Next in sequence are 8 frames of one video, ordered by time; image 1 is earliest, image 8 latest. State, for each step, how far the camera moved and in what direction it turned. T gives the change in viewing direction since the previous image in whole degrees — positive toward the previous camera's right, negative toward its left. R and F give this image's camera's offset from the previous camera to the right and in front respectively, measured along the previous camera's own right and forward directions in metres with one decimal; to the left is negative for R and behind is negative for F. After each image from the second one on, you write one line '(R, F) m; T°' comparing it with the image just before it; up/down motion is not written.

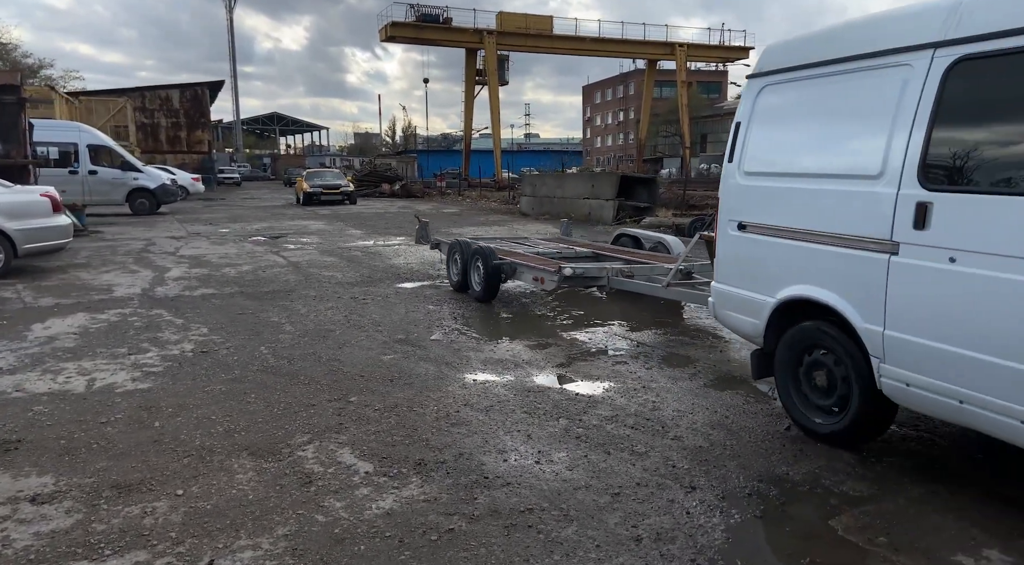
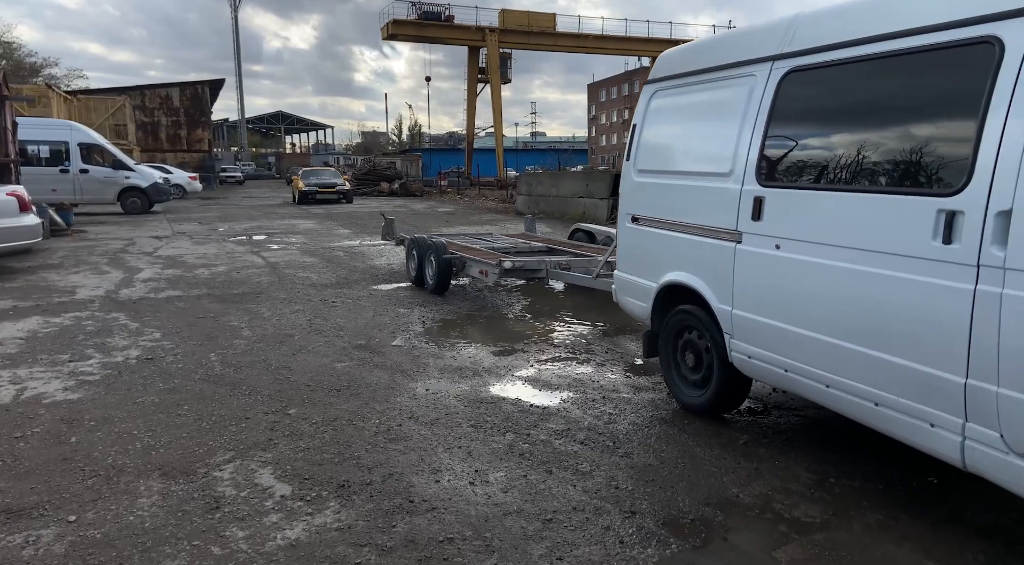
(+0.4, +0.3) m; -1°
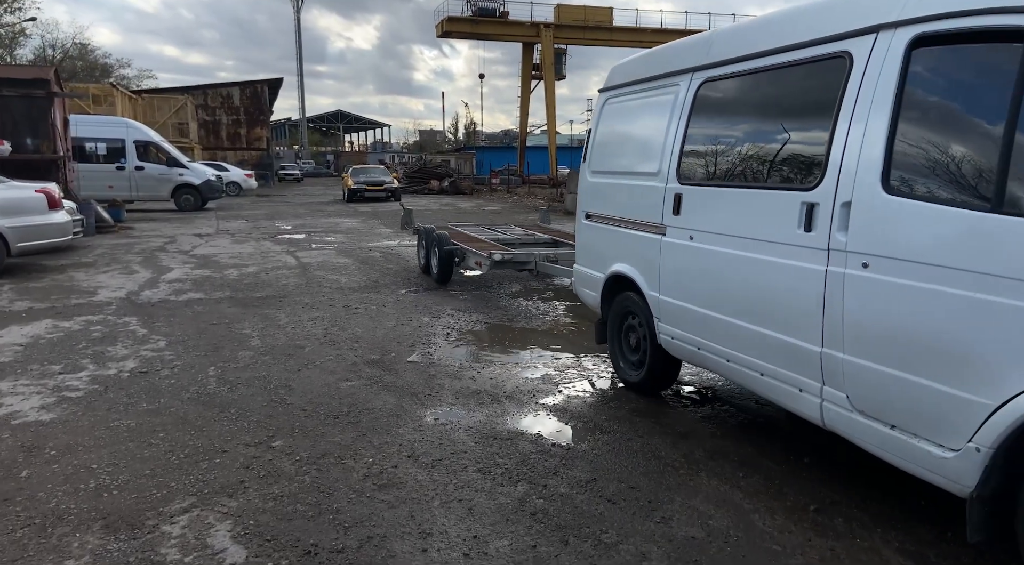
(+0.2, +0.7) m; -4°
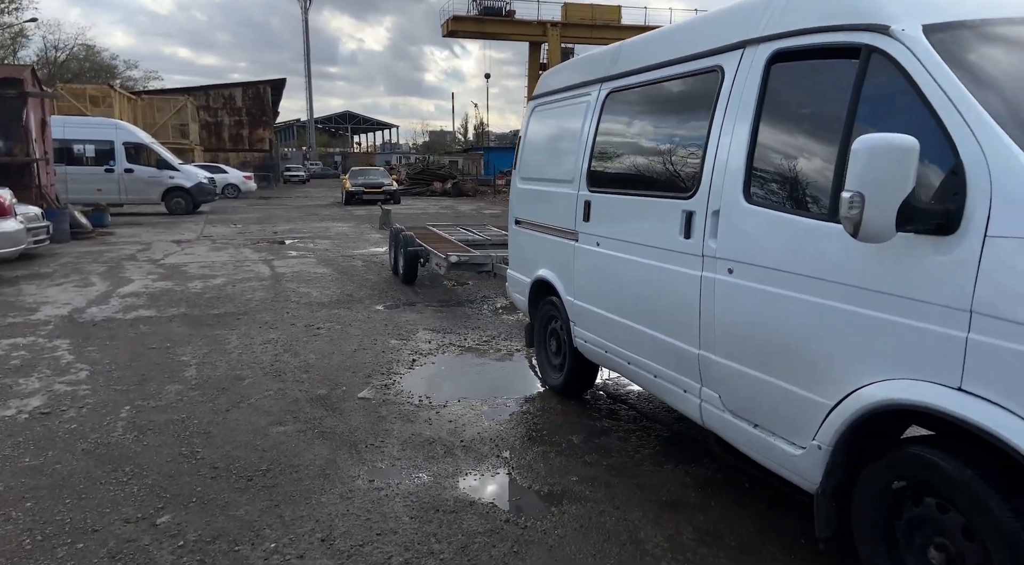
(+0.3, +0.8) m; -1°
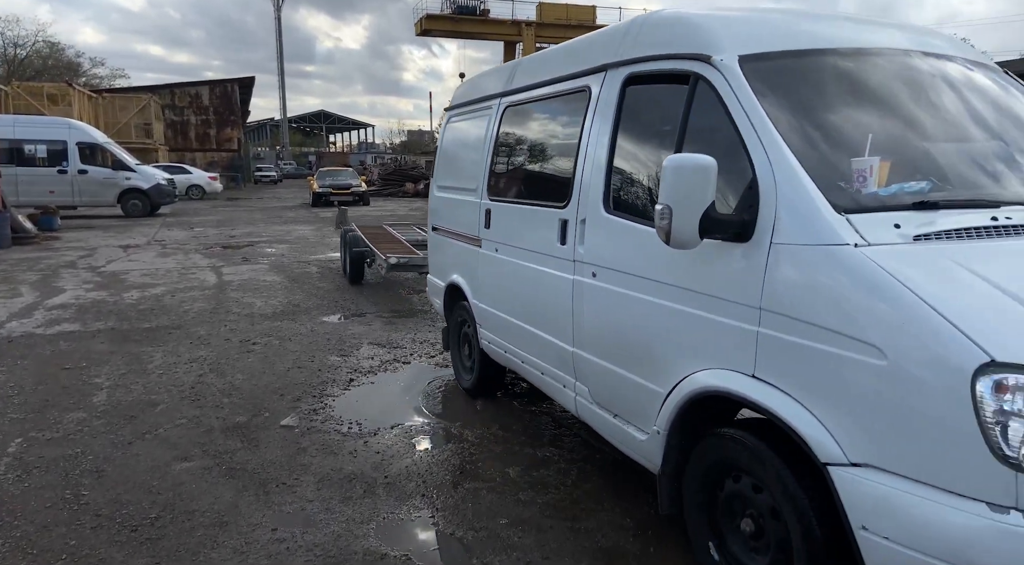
(+0.3, +0.4) m; +2°
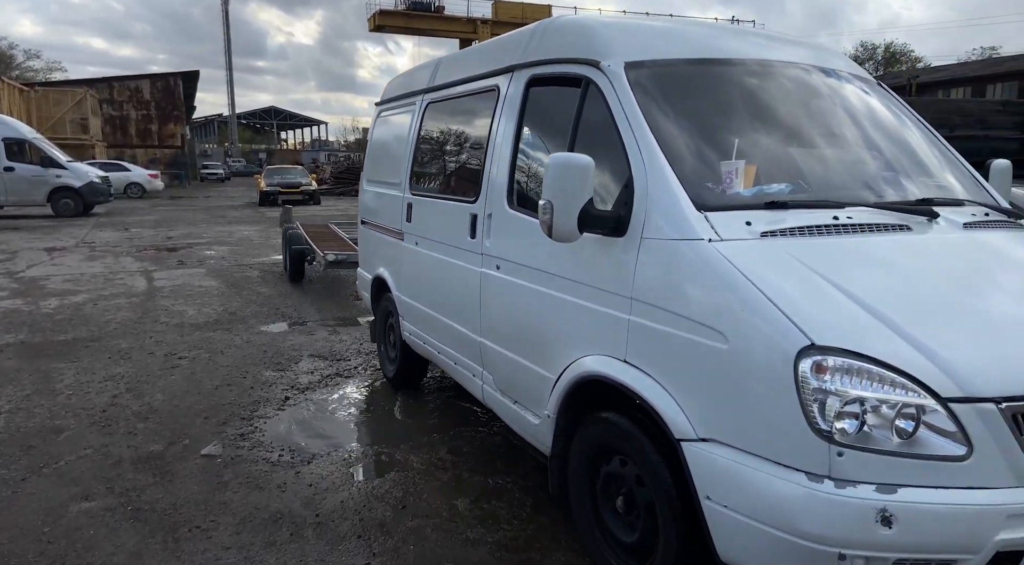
(+0.1, +0.4) m; +4°
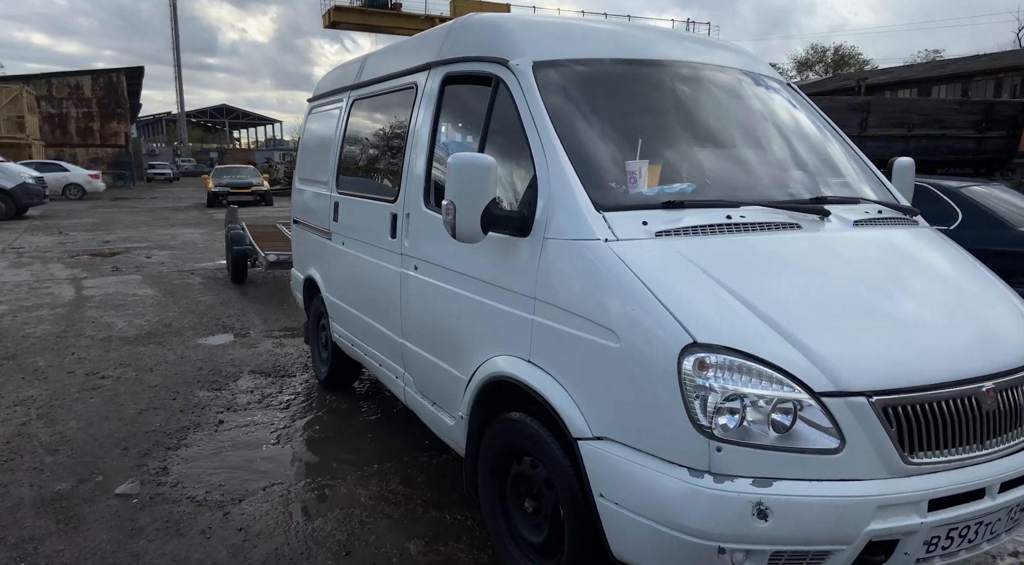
(0.0, +0.4) m; +3°
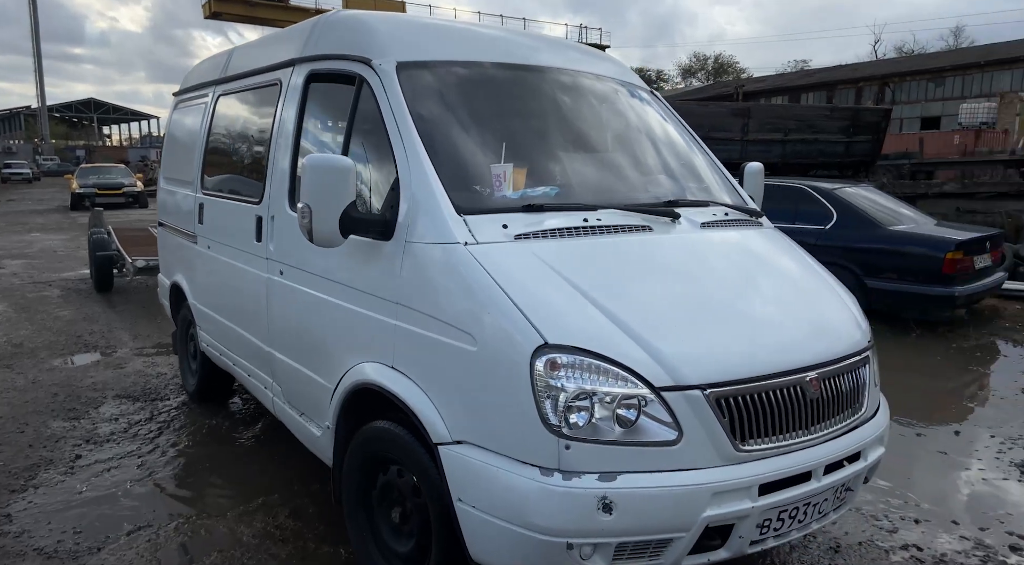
(0.0, +0.2) m; +8°
